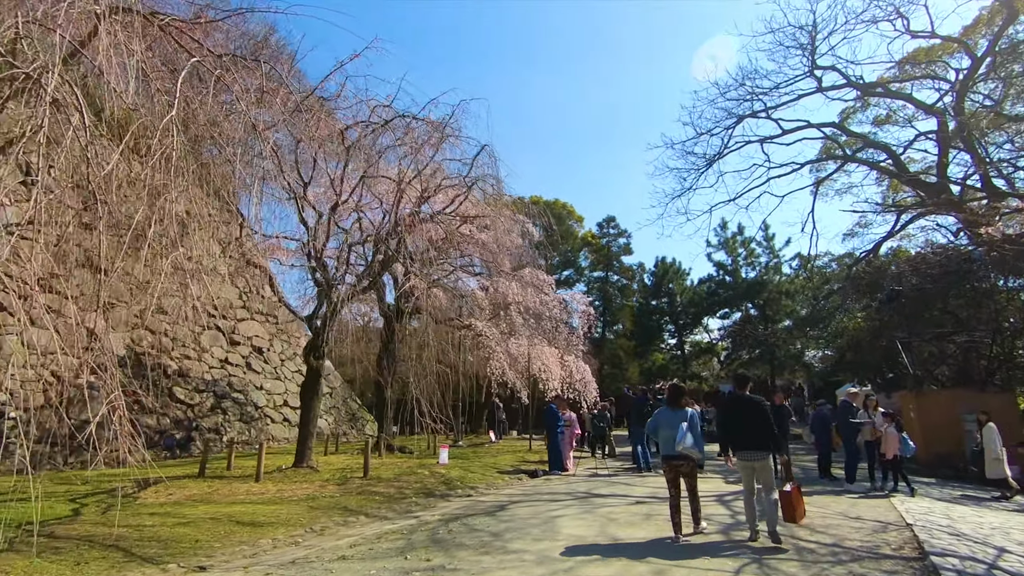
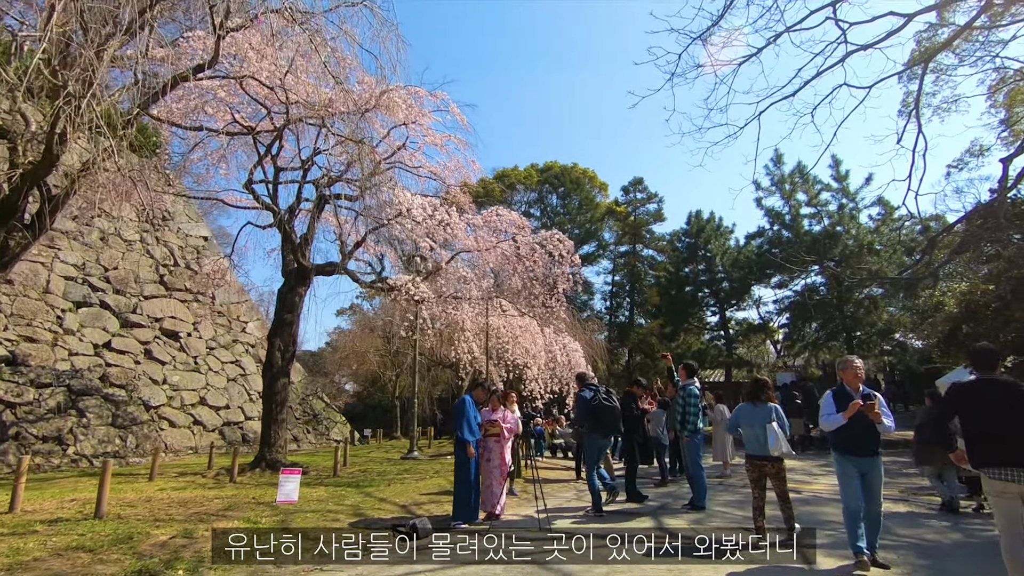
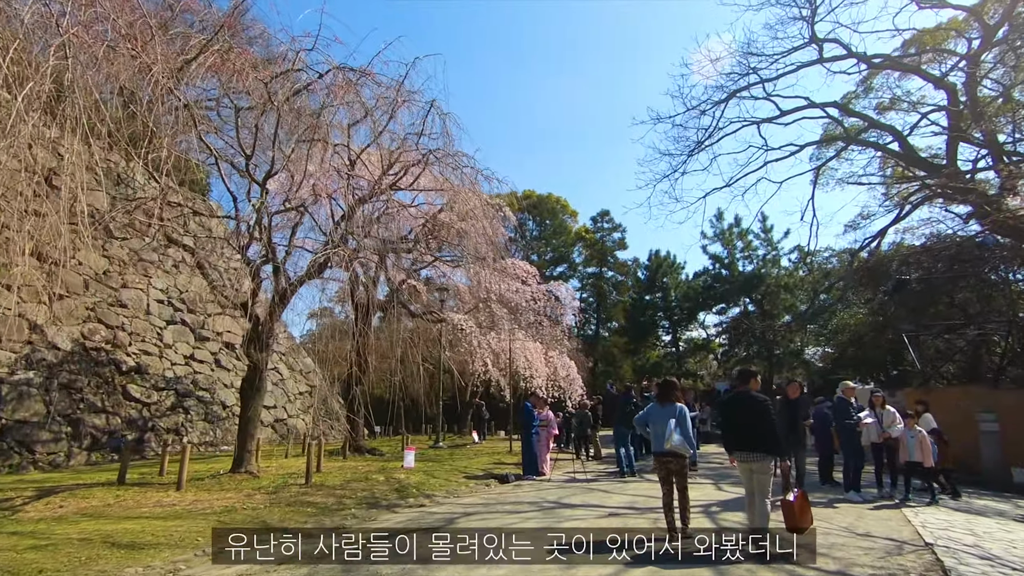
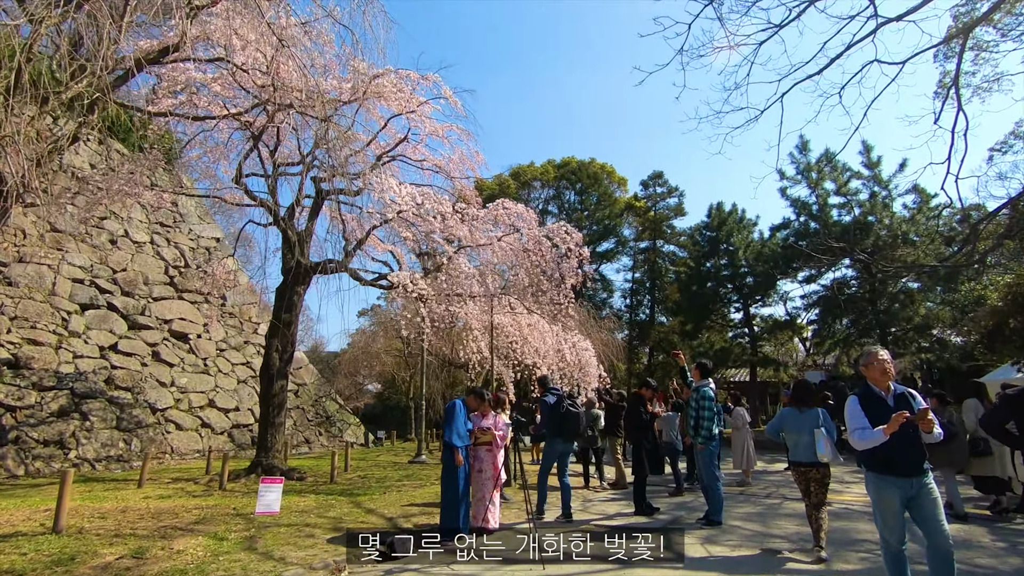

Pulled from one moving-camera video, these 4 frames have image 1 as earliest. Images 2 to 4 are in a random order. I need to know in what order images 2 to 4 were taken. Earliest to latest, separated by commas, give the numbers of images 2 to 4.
3, 2, 4
